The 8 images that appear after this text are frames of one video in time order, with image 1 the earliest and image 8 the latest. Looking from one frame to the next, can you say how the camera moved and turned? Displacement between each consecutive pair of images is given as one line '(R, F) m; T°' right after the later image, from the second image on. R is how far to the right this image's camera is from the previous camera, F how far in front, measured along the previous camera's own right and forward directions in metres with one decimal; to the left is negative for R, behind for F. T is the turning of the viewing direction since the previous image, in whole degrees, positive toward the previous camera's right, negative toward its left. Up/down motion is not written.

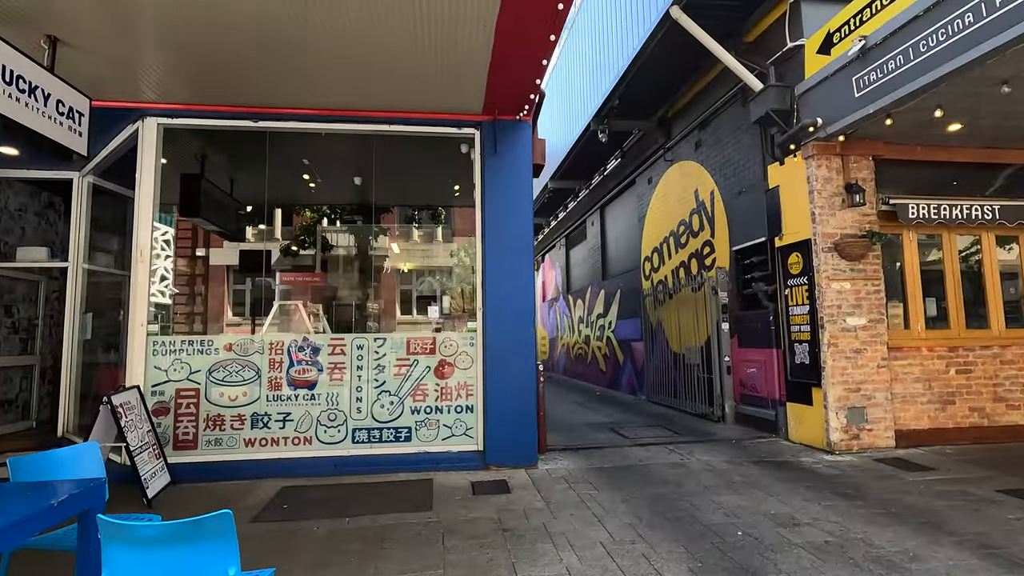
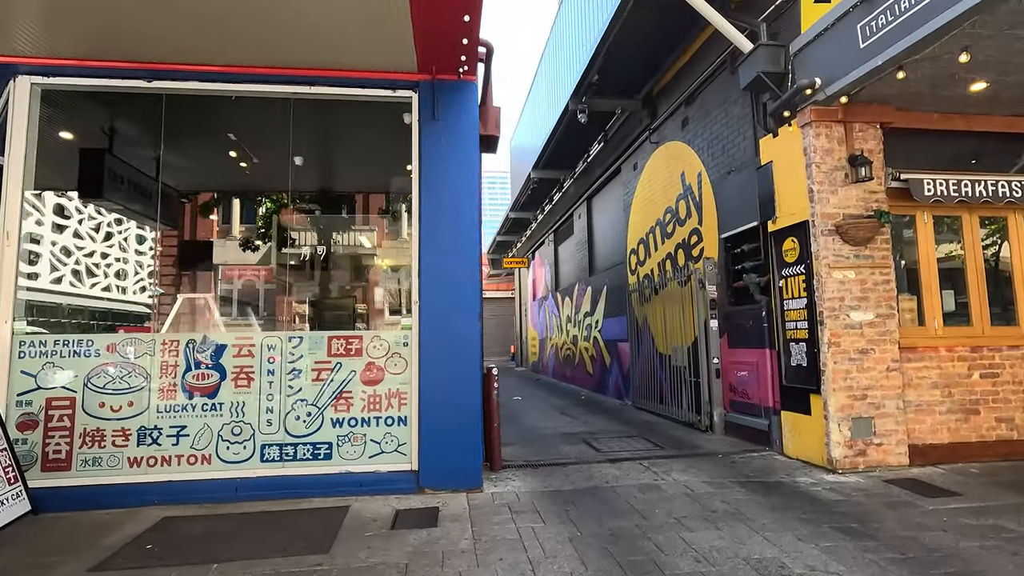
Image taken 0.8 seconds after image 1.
(+0.6, +0.9) m; 0°
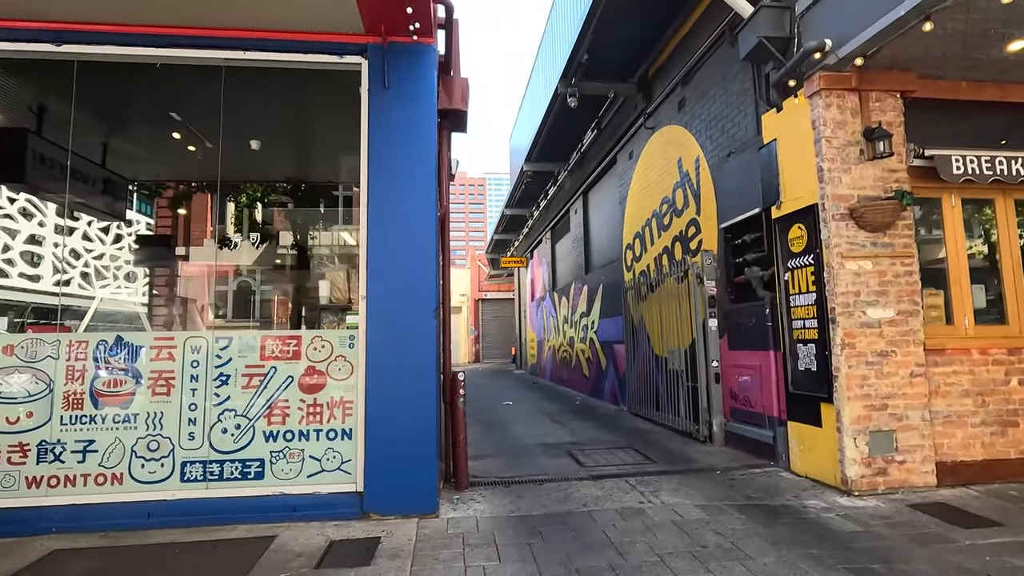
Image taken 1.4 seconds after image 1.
(+0.4, +0.7) m; -1°
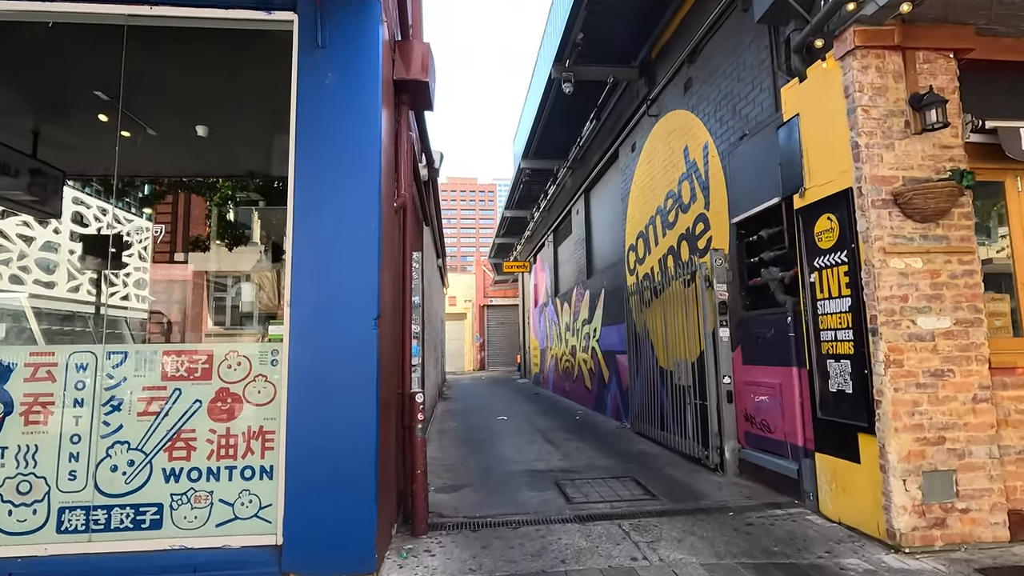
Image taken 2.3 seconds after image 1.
(+0.3, +0.8) m; -1°
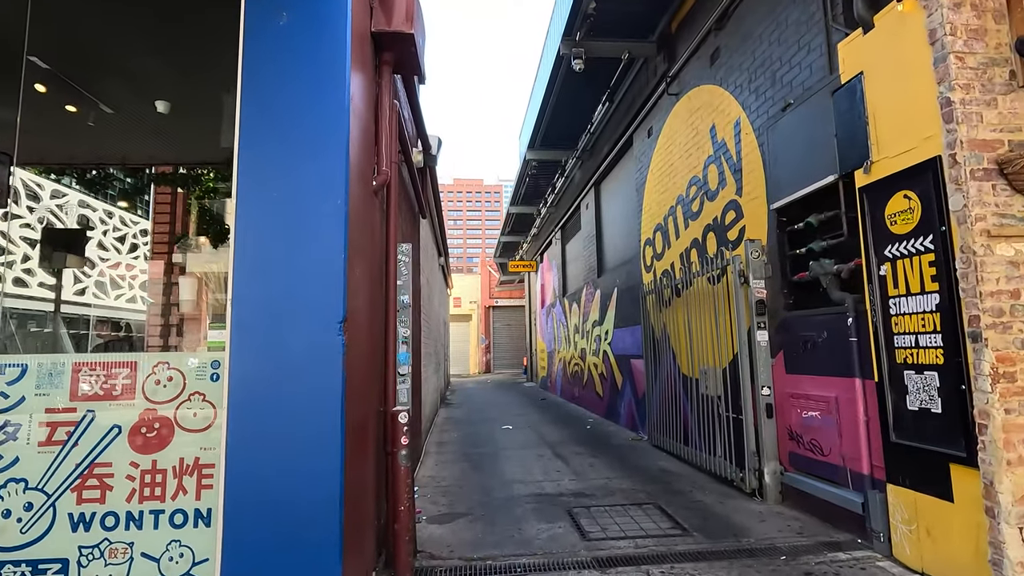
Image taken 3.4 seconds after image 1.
(0.0, +0.7) m; -1°
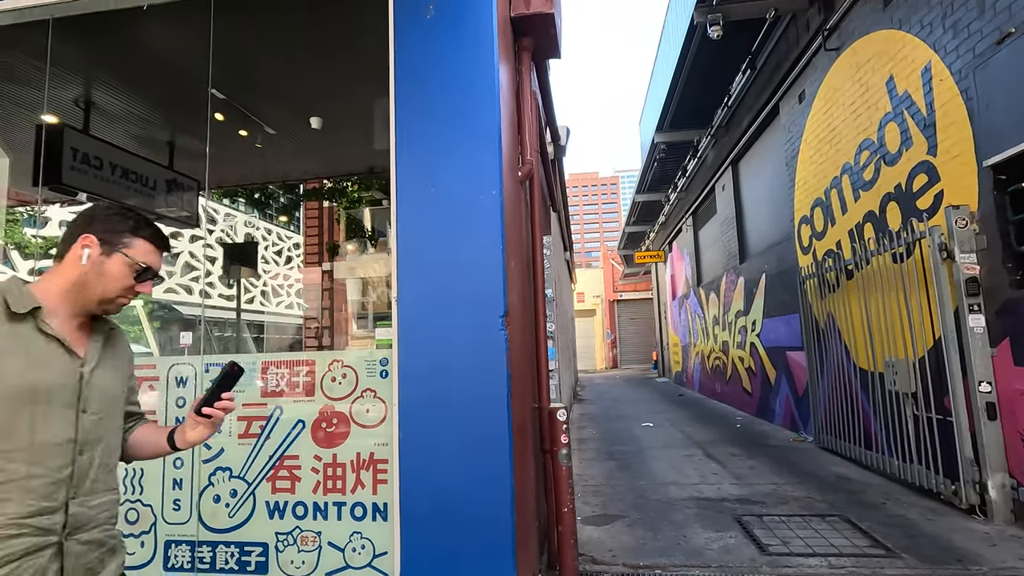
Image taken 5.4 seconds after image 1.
(-0.2, +0.2) m; -13°
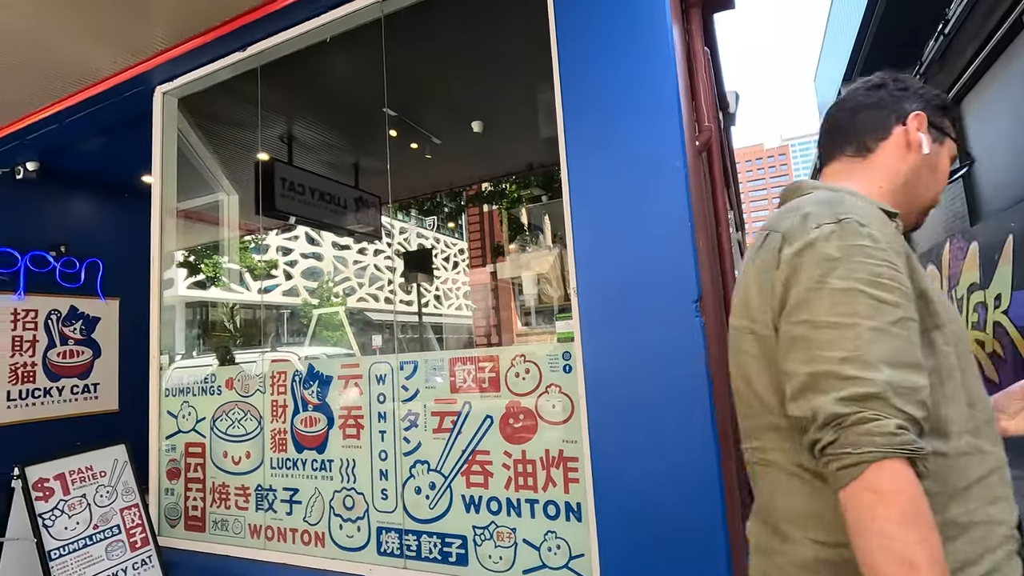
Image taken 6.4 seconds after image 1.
(-0.1, +0.2) m; -17°
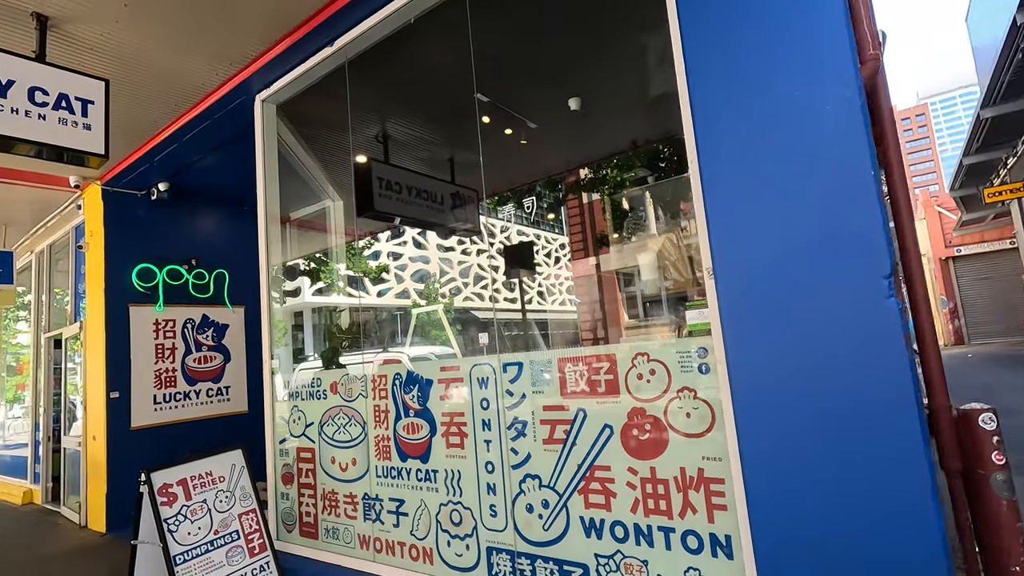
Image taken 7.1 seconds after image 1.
(-0.1, +0.4) m; -11°
